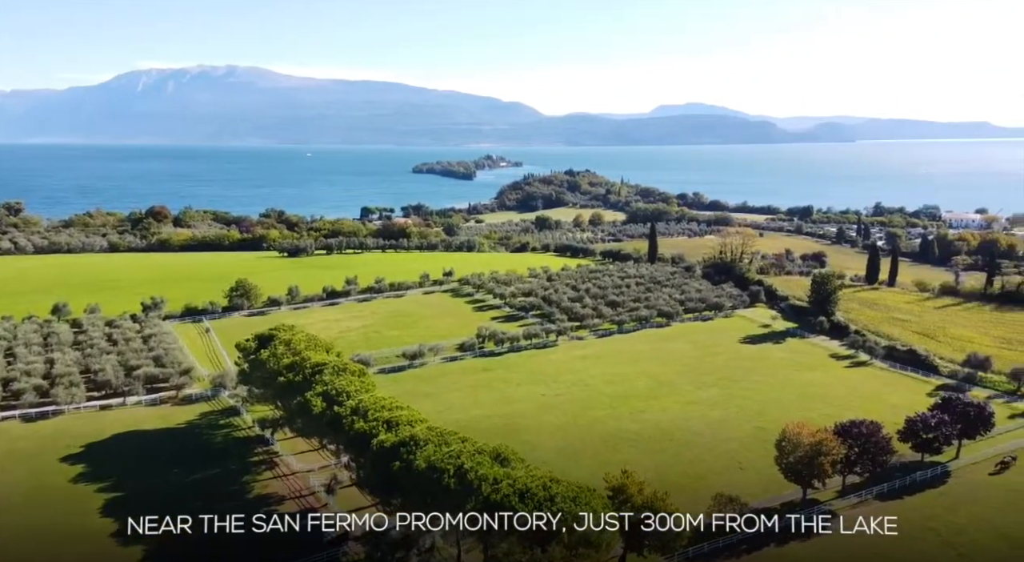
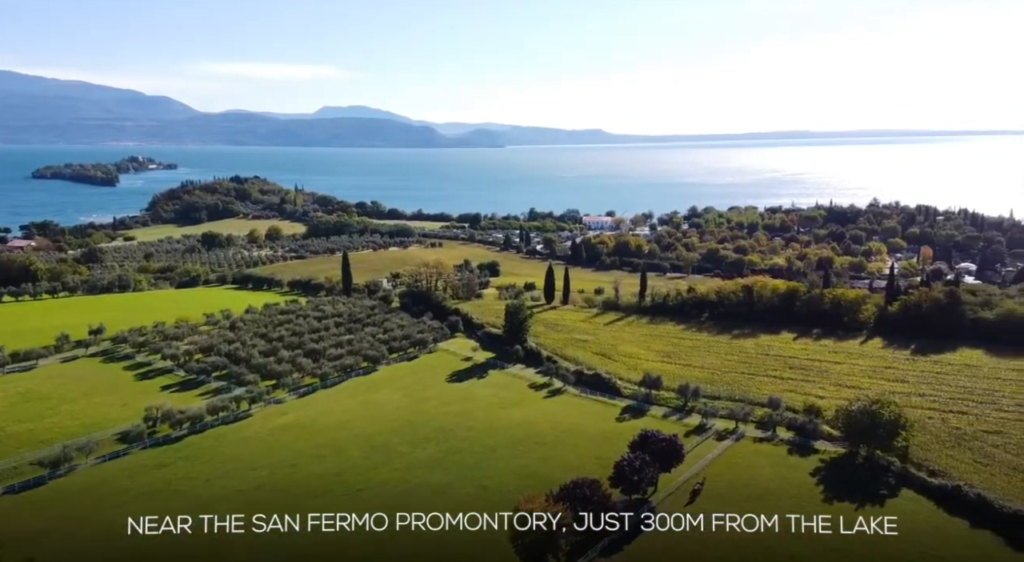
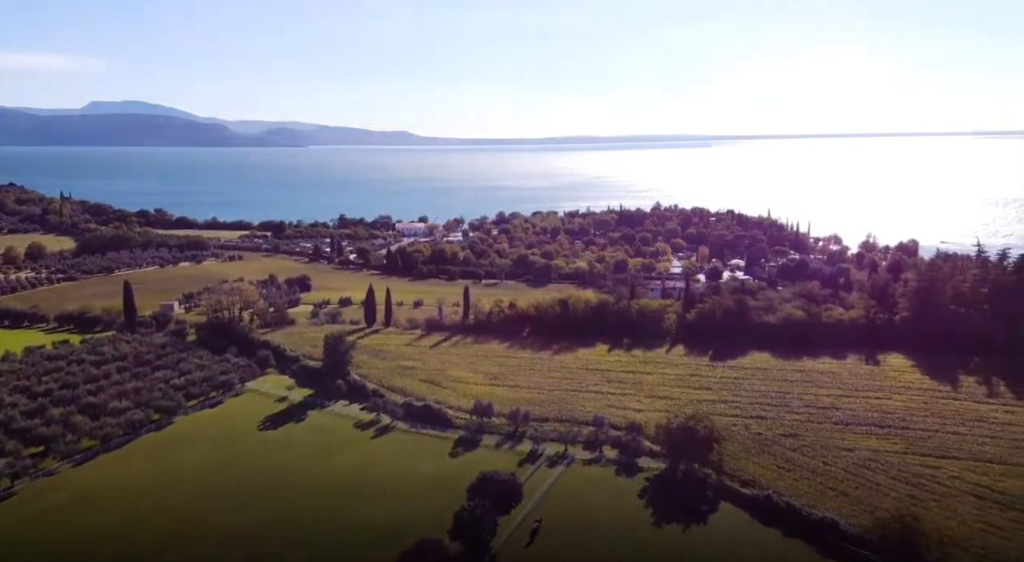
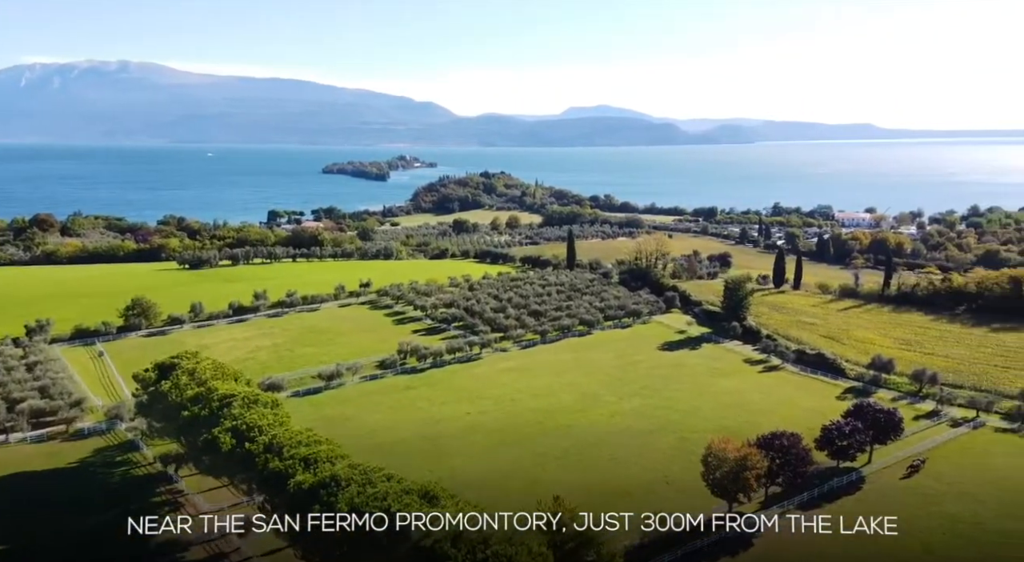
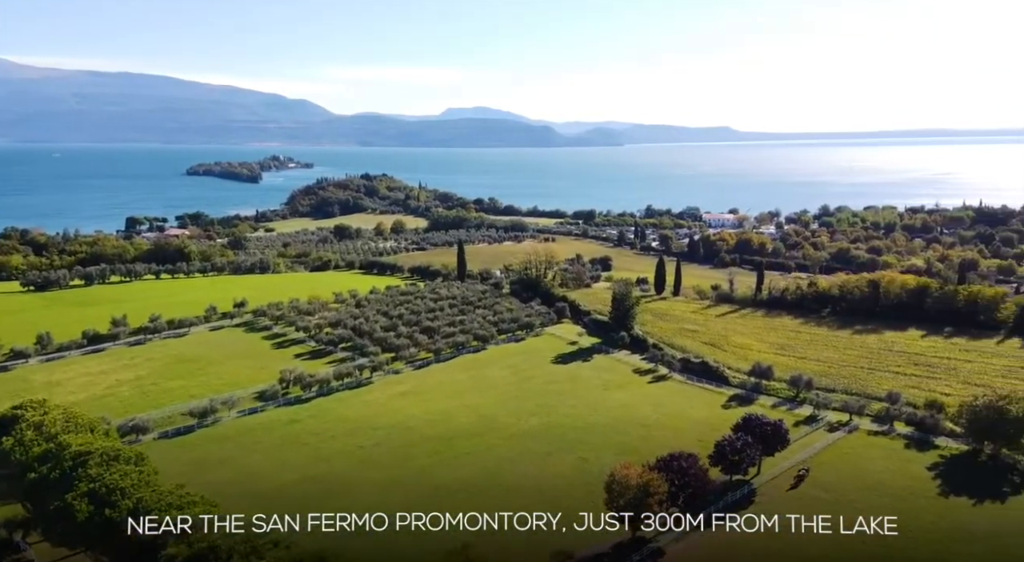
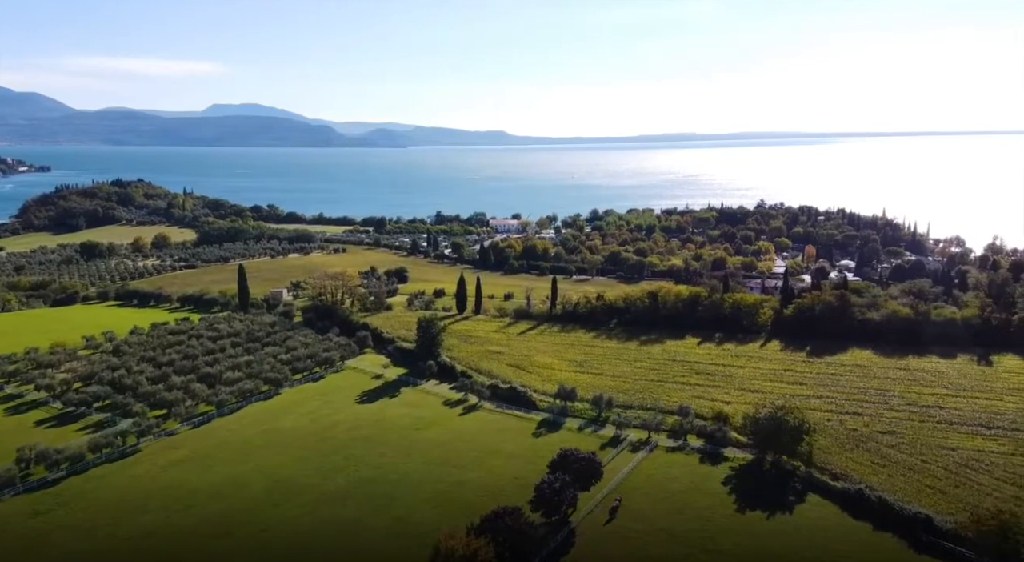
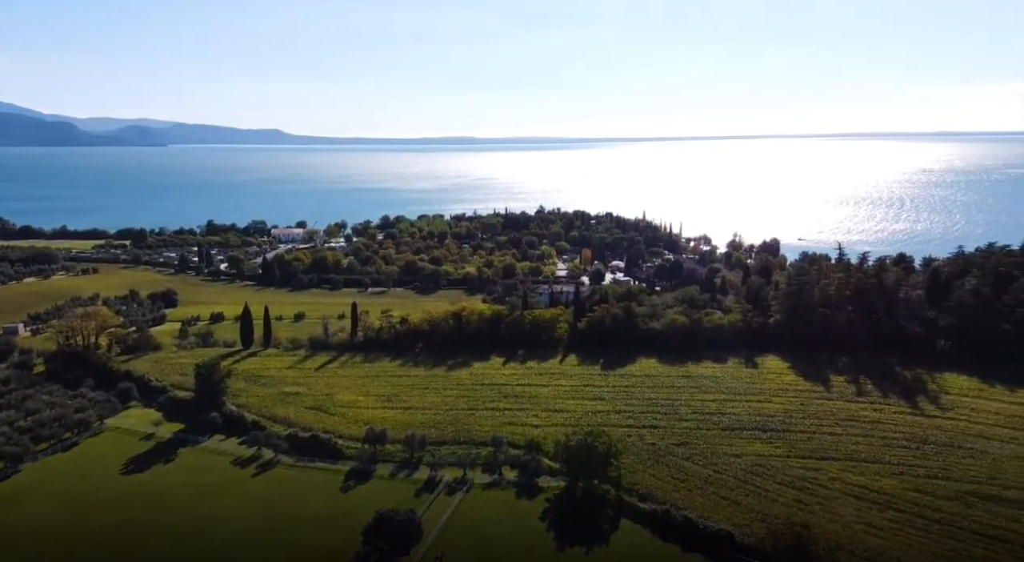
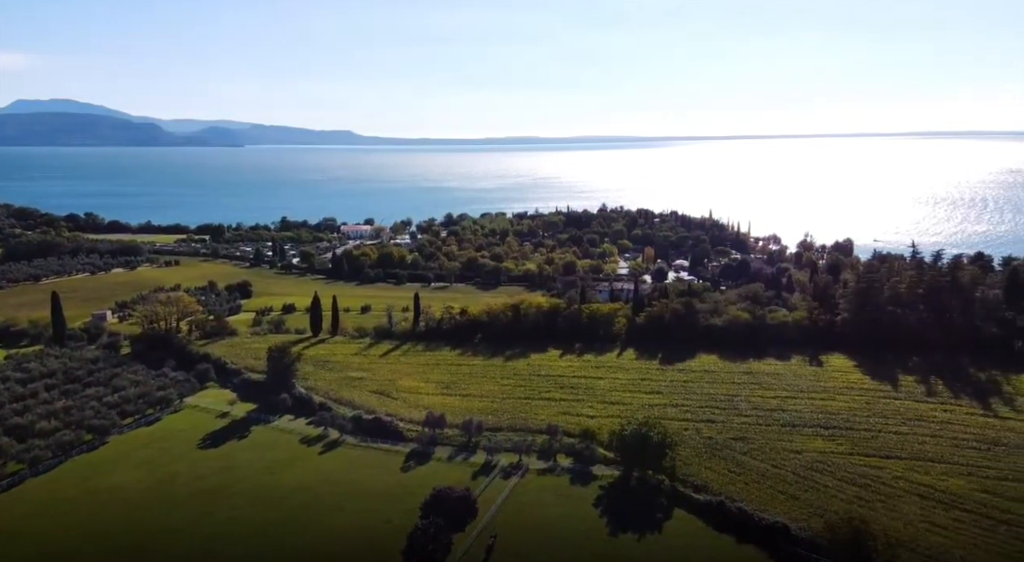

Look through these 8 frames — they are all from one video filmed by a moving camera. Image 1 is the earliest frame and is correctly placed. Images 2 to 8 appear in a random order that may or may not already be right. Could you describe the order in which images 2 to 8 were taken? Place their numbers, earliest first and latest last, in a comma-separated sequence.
4, 5, 2, 6, 3, 8, 7
